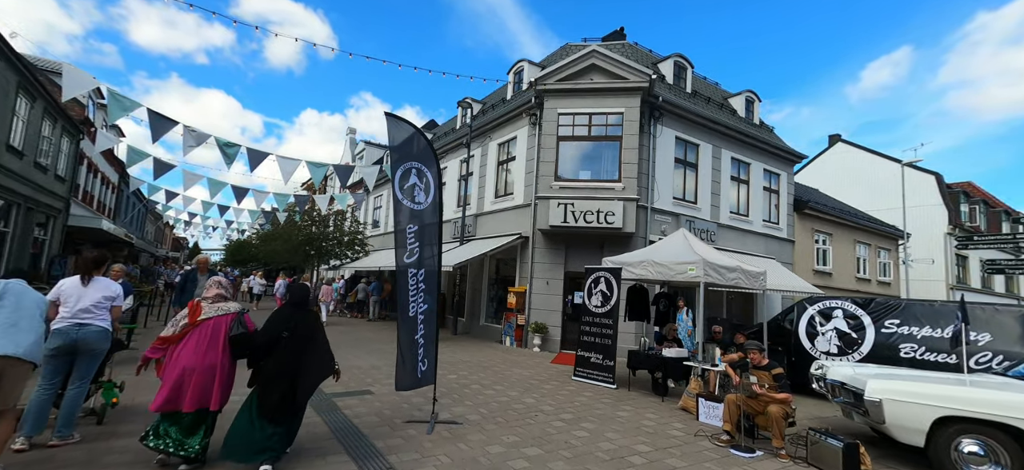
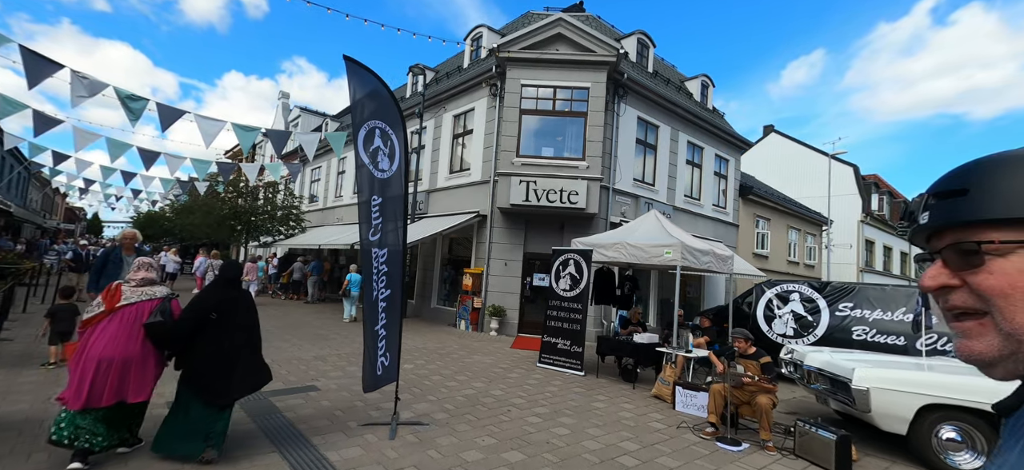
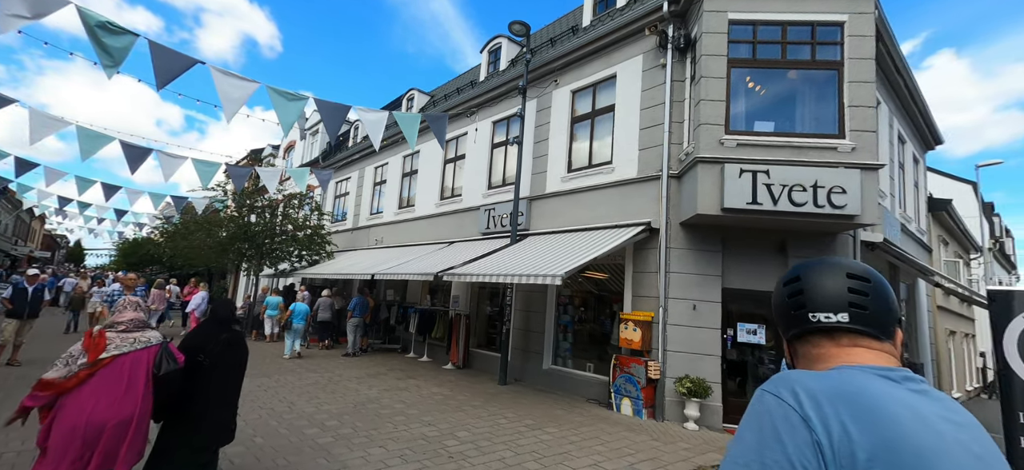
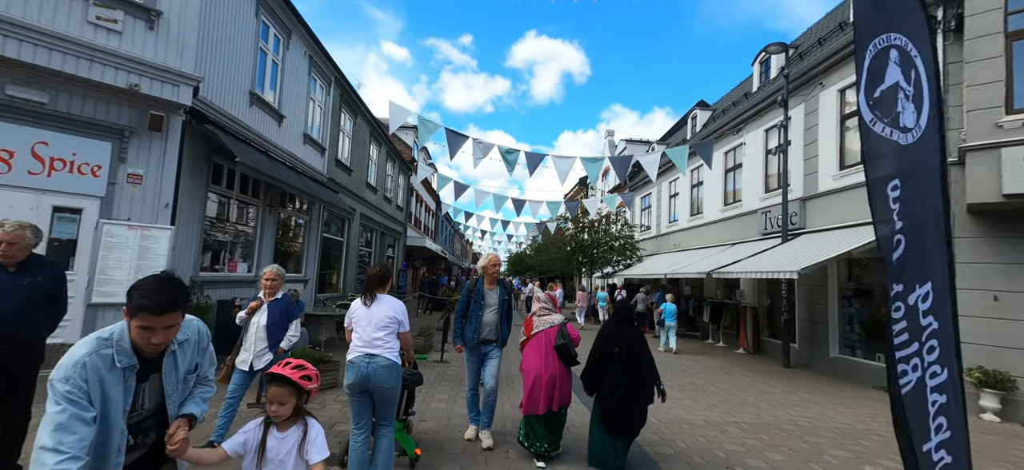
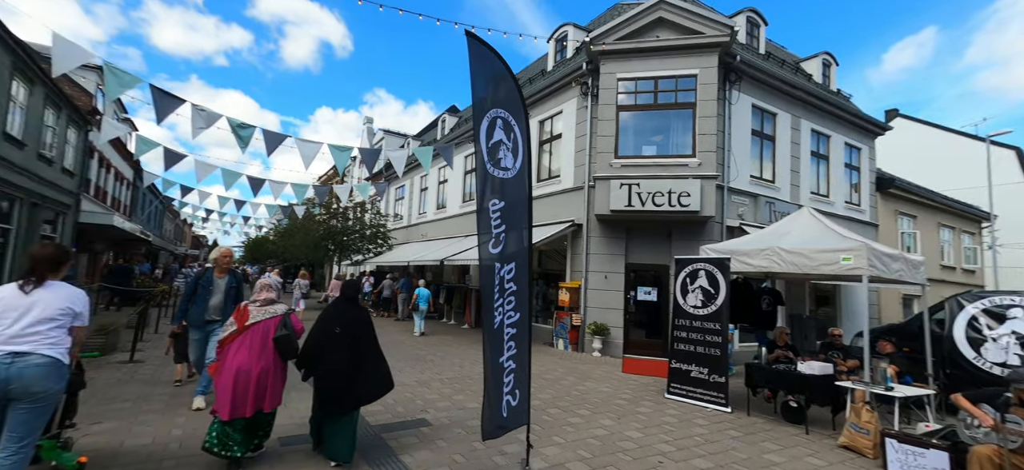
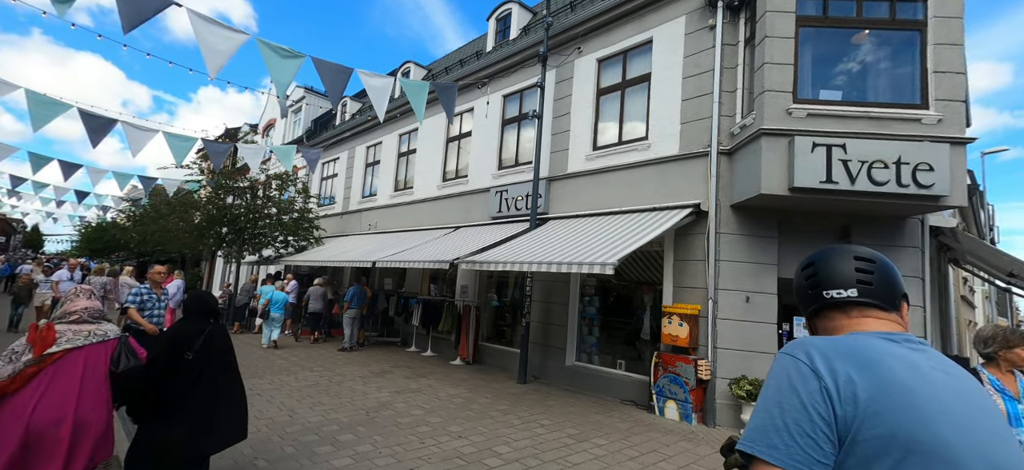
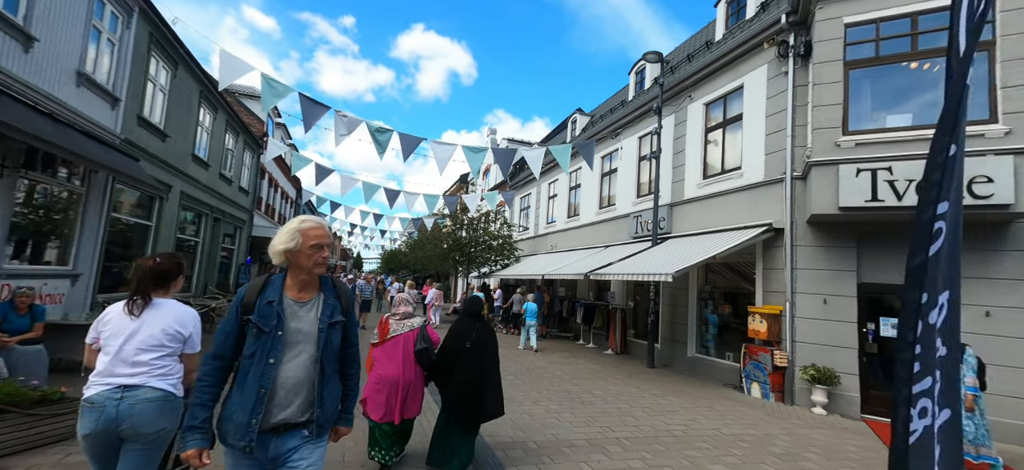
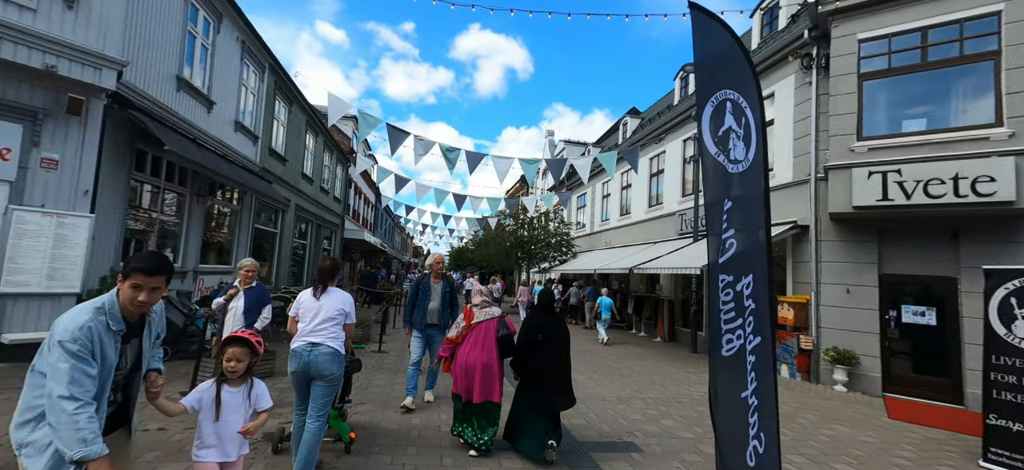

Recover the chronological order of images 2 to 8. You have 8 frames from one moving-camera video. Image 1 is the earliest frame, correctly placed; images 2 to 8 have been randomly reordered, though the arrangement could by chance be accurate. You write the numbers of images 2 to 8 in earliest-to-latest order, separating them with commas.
2, 5, 8, 4, 7, 3, 6
